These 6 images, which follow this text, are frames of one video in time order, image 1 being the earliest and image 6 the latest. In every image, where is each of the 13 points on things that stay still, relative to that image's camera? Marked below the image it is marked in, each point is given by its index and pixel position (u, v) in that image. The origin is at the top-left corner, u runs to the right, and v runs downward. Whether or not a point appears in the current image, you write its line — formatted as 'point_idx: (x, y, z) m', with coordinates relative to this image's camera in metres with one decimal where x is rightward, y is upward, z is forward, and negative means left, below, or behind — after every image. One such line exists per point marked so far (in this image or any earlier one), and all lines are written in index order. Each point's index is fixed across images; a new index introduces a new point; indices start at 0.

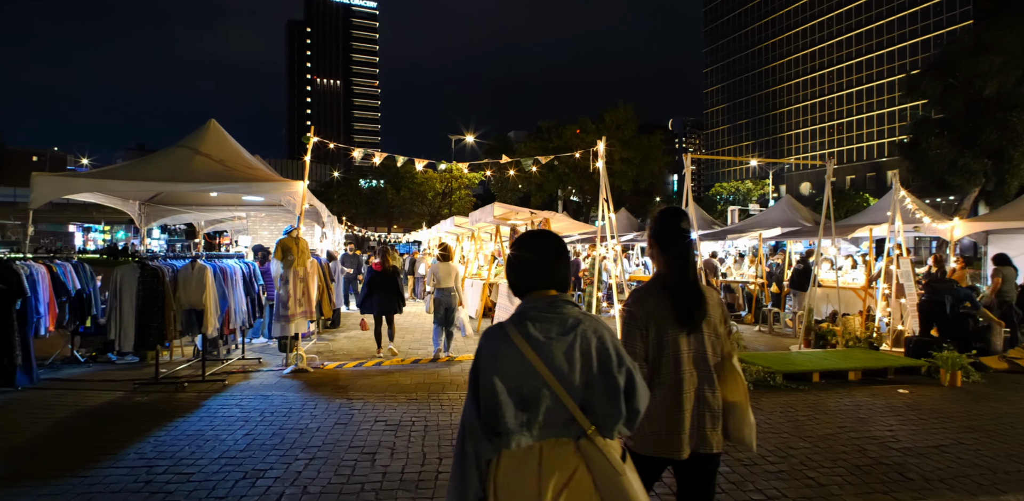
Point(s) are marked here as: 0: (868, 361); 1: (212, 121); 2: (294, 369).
0: (+4.7, -1.4, +7.1) m
1: (-4.6, +2.0, +8.3) m
2: (-2.8, -1.5, +6.9) m
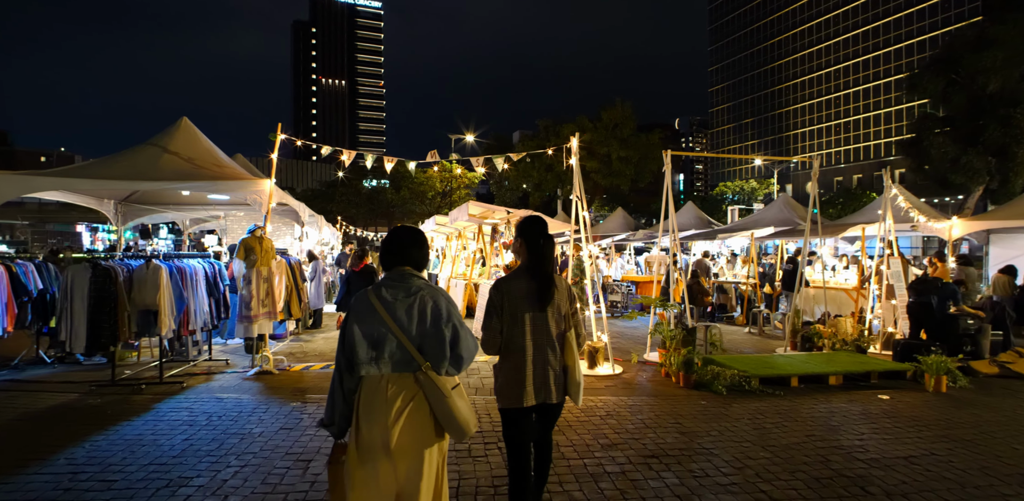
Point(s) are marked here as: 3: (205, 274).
0: (+4.3, -1.4, +6.9) m
1: (-4.9, +2.0, +8.2) m
2: (-3.2, -1.5, +6.8) m
3: (-3.8, -0.3, +6.6) m
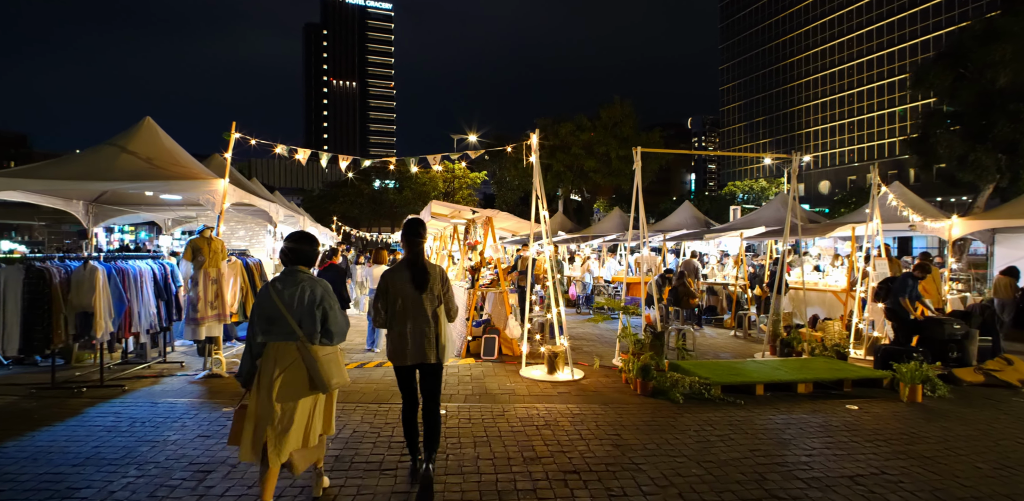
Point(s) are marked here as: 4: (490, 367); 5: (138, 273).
0: (+3.7, -1.5, +6.5) m
1: (-5.4, +2.0, +8.1) m
2: (-3.7, -1.5, +6.6) m
3: (-4.3, -0.3, +6.5) m
4: (-0.3, -1.6, +7.2) m
5: (-4.3, -0.3, +6.2) m
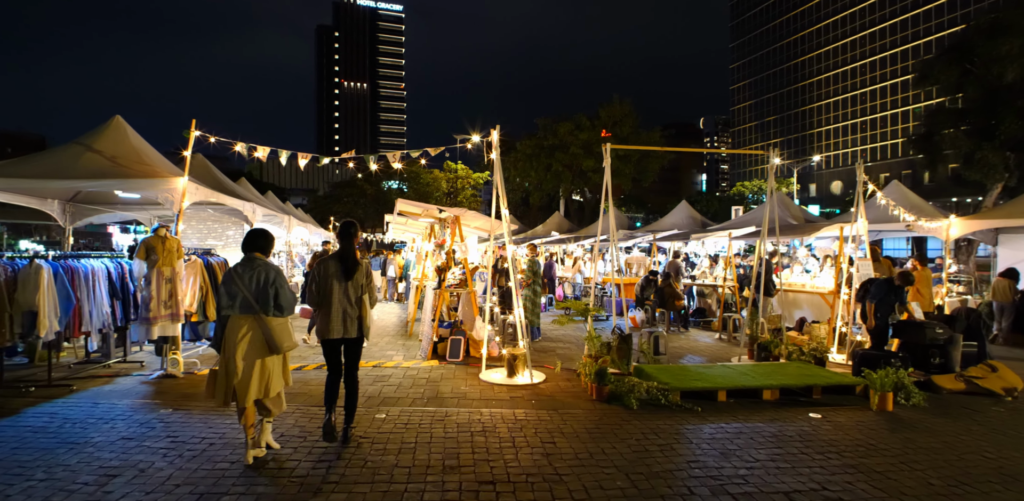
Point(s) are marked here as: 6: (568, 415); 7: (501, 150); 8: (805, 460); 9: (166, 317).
0: (+3.2, -1.5, +6.2) m
1: (-5.9, +2.0, +8.1) m
2: (-4.2, -1.5, +6.6) m
3: (-4.8, -0.3, +6.5) m
4: (-0.8, -1.6, +7.1) m
5: (-4.8, -0.2, +6.1) m
6: (+0.6, -1.6, +5.3) m
7: (-0.2, +1.2, +6.7) m
8: (+2.3, -1.6, +4.2) m
9: (-4.1, -0.8, +6.5) m
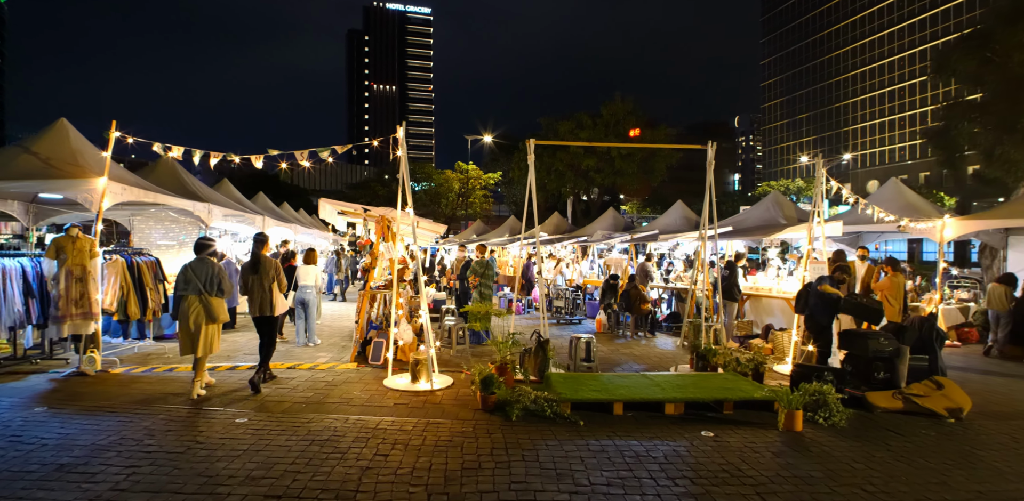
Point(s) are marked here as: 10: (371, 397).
0: (+2.1, -1.5, +5.7) m
1: (-6.9, +2.0, +8.3) m
2: (-5.4, -1.5, +6.6) m
3: (-6.0, -0.3, +6.6) m
4: (-1.9, -1.6, +6.9) m
5: (-6.0, -0.2, +6.3) m
6: (-0.7, -1.6, +5.0) m
7: (-1.3, +1.2, +6.4) m
8: (+1.0, -1.6, +3.8) m
9: (-5.3, -0.8, +6.5) m
10: (-1.5, -1.6, +5.9) m
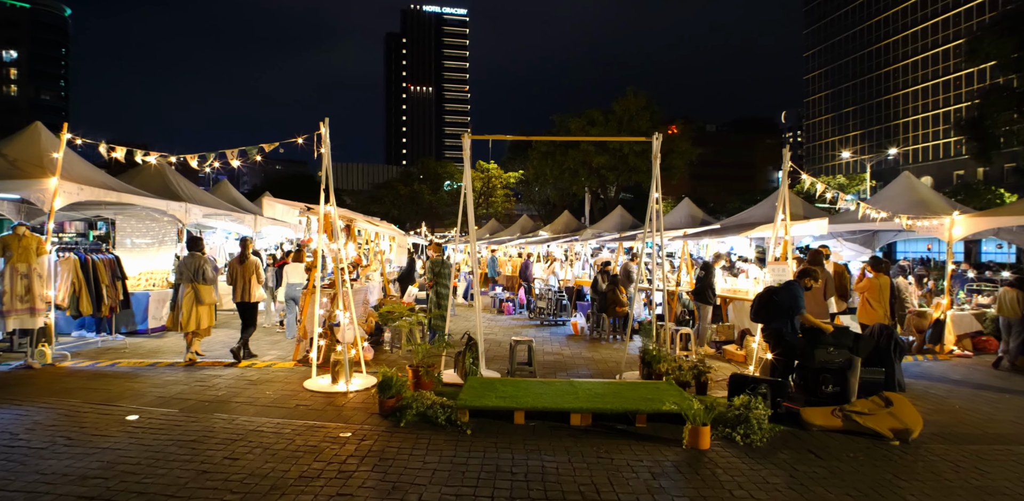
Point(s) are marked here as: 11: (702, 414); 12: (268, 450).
0: (+1.1, -1.5, +5.3) m
1: (-7.6, +2.0, +8.6) m
2: (-6.2, -1.5, +6.9) m
3: (-6.8, -0.2, +6.9) m
4: (-2.7, -1.5, +6.8) m
5: (-6.8, -0.2, +6.5) m
6: (-1.7, -1.6, +4.9) m
7: (-2.1, +1.2, +6.3) m
8: (-0.2, -1.6, +3.5) m
9: (-6.1, -0.8, +6.8) m
10: (-2.4, -1.6, +5.8) m
11: (+1.7, -1.4, +4.6) m
12: (-1.9, -1.6, +4.3) m
